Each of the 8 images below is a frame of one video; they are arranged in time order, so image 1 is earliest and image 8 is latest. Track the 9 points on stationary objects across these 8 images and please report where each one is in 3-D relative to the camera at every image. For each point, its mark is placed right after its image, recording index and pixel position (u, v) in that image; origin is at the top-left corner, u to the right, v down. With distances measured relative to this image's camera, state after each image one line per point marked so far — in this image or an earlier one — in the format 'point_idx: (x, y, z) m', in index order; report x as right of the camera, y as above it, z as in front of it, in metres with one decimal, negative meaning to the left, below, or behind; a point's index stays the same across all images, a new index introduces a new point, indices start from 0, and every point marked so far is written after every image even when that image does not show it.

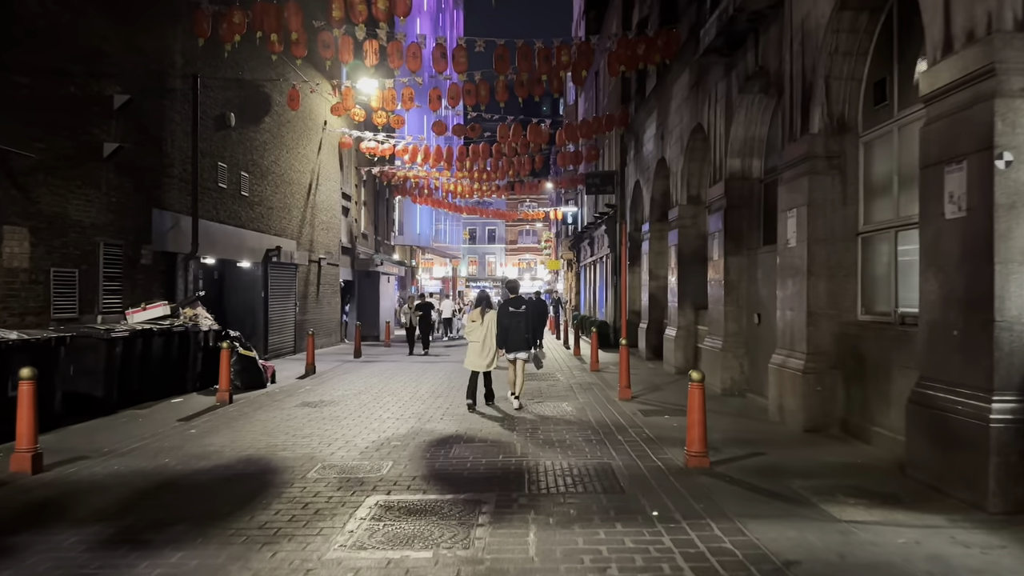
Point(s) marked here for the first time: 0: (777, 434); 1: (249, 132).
0: (+2.5, -1.4, +7.7) m
1: (-5.1, +3.0, +15.9) m
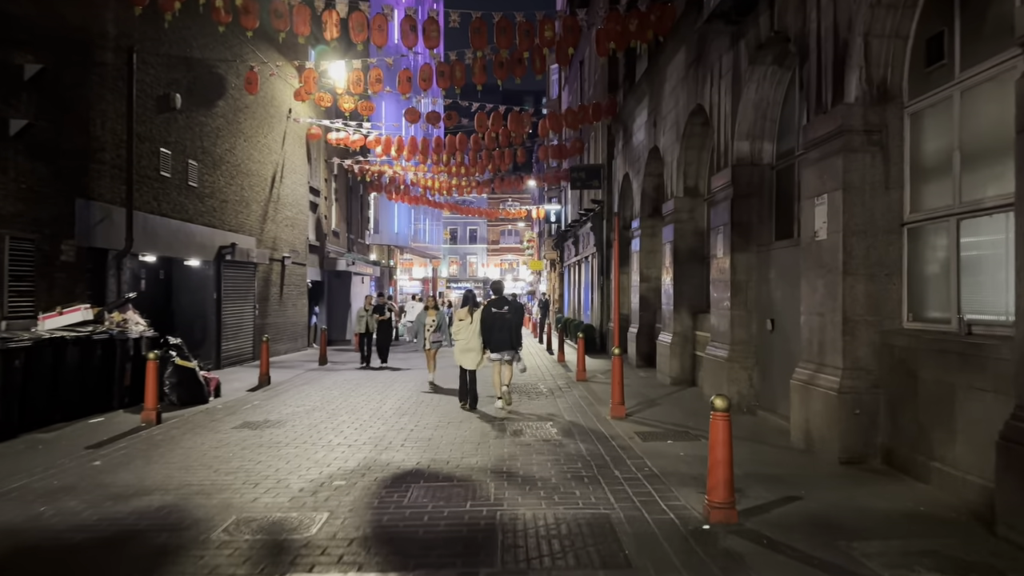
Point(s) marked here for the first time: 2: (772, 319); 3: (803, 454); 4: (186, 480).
0: (+2.3, -1.4, +6.3) m
1: (-5.5, +3.0, +14.4) m
2: (+2.8, -0.3, +8.7) m
3: (+2.4, -1.4, +6.8) m
4: (-2.5, -1.5, +6.3) m
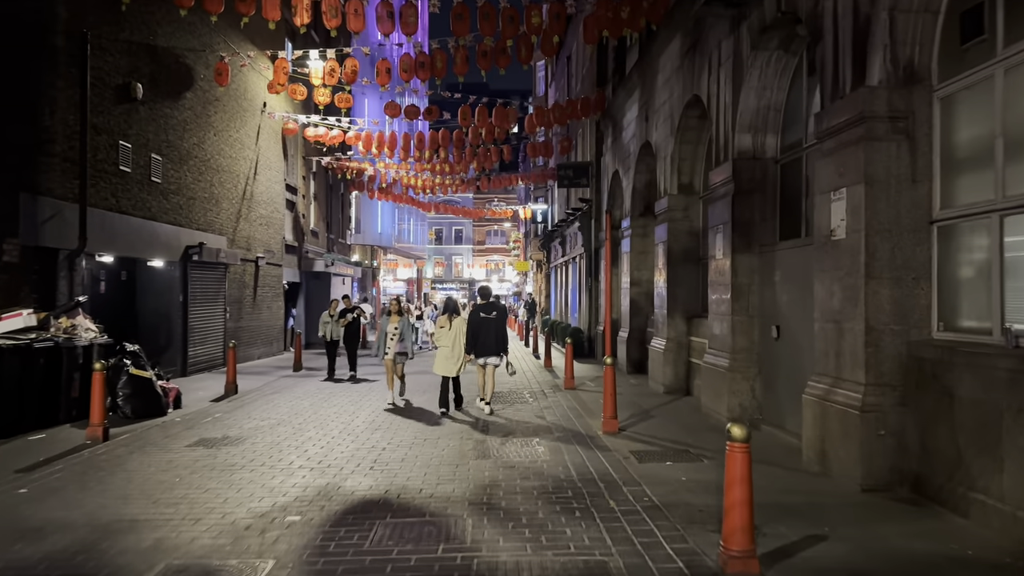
0: (+2.1, -1.4, +5.6) m
1: (-5.7, +3.0, +13.5) m
2: (+2.6, -0.4, +8.0) m
3: (+2.3, -1.4, +6.1) m
4: (-2.6, -1.5, +5.5) m
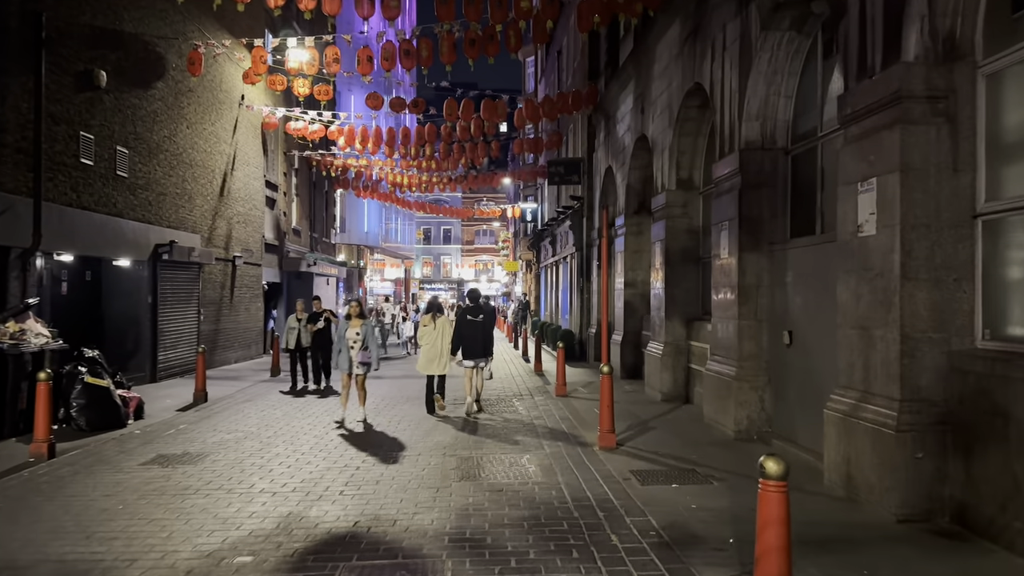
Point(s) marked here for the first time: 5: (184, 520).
0: (+2.1, -1.4, +4.9) m
1: (-5.9, +3.0, +12.7) m
2: (+2.5, -0.4, +7.4) m
3: (+2.2, -1.4, +5.4) m
4: (-2.7, -1.5, +4.8) m
5: (-2.1, -1.5, +5.3) m
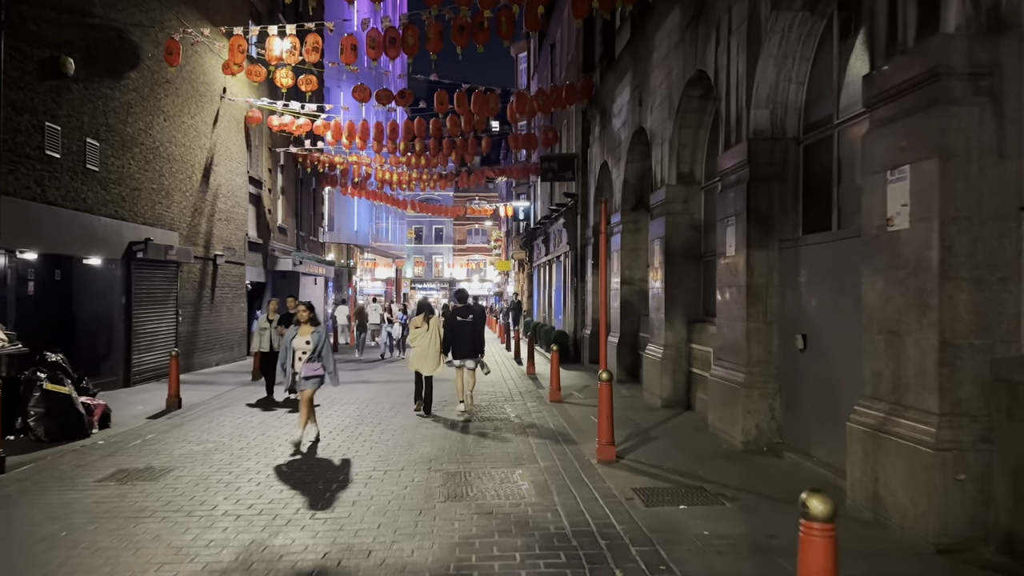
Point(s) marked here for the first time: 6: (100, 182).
0: (+2.0, -1.4, +4.4) m
1: (-6.0, +3.0, +12.1) m
2: (+2.4, -0.4, +6.8) m
3: (+2.1, -1.4, +4.9) m
4: (-2.8, -1.5, +4.2) m
5: (-2.2, -1.5, +4.7) m
6: (-6.0, +1.6, +12.1) m
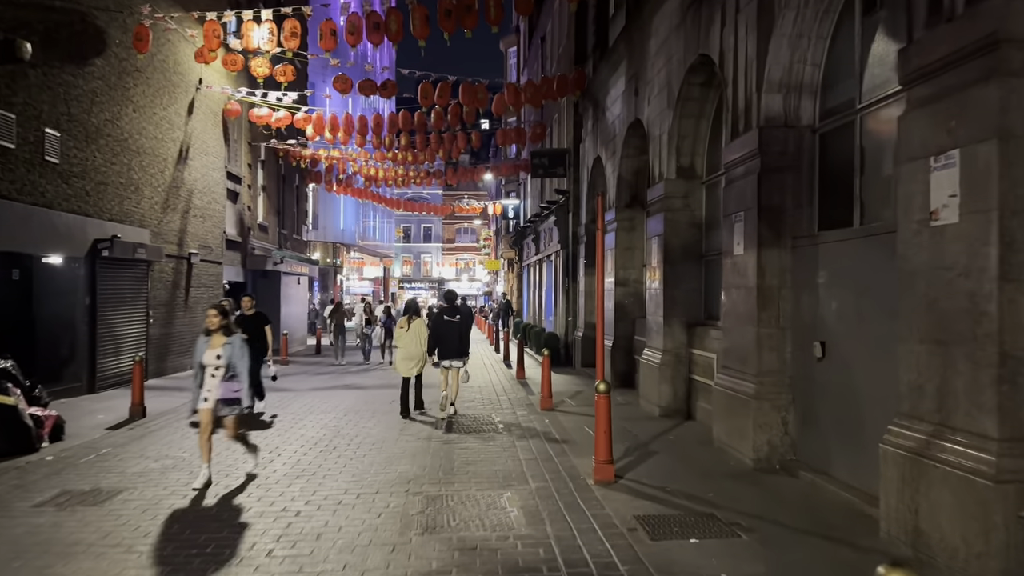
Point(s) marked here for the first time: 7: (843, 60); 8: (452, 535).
0: (+2.0, -1.5, +3.7) m
1: (-6.2, +3.0, +11.3) m
2: (+2.3, -0.4, +6.1) m
3: (+2.1, -1.4, +4.2) m
4: (-2.8, -1.5, +3.4) m
5: (-2.2, -1.5, +4.0) m
6: (-6.2, +1.6, +11.3) m
7: (+2.6, +1.8, +6.4) m
8: (-0.4, -1.5, +4.9) m
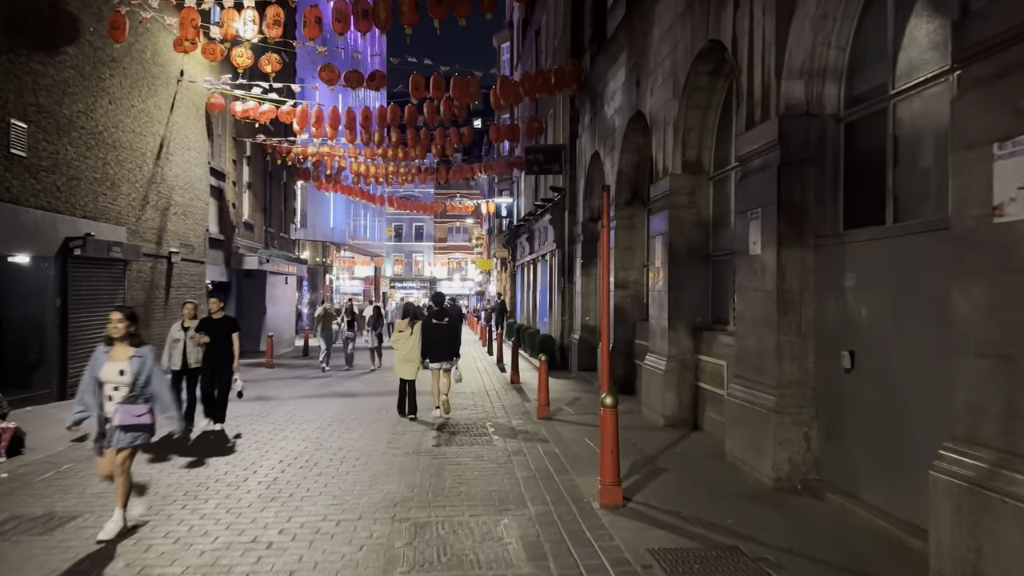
0: (+2.0, -1.5, +3.1) m
1: (-6.2, +2.9, +10.7) m
2: (+2.3, -0.4, +5.6) m
3: (+2.1, -1.5, +3.6) m
4: (-2.8, -1.6, +2.8) m
5: (-2.2, -1.5, +3.4) m
6: (-6.2, +1.5, +10.7) m
7: (+2.6, +1.7, +5.9) m
8: (-0.4, -1.5, +4.3) m
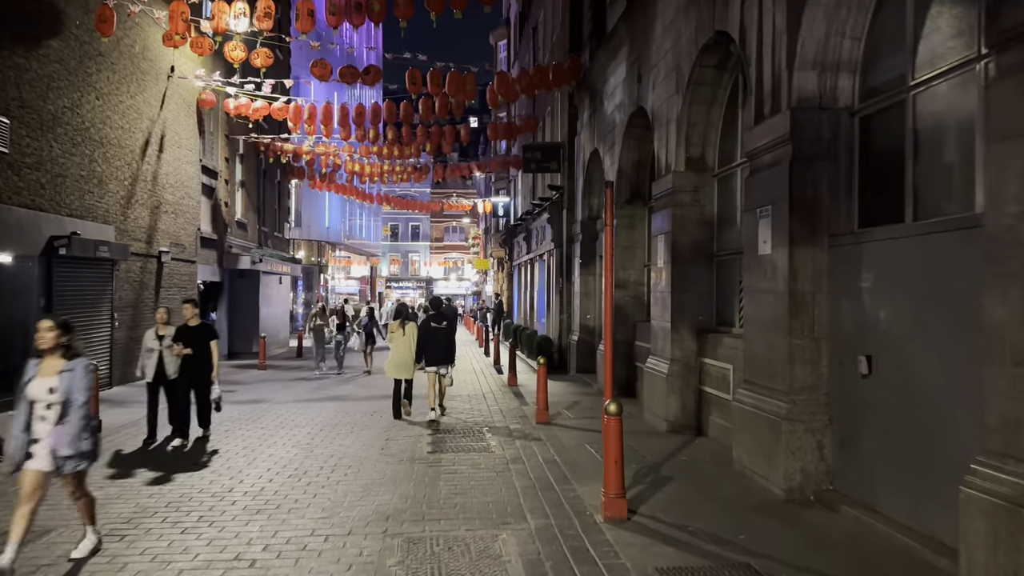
0: (+2.0, -1.5, +2.9) m
1: (-6.3, +2.9, +10.4) m
2: (+2.3, -0.5, +5.3) m
3: (+2.1, -1.5, +3.4) m
4: (-2.8, -1.6, +2.5) m
5: (-2.2, -1.5, +3.1) m
6: (-6.3, +1.5, +10.3) m
7: (+2.6, +1.7, +5.6) m
8: (-0.4, -1.5, +4.0) m
